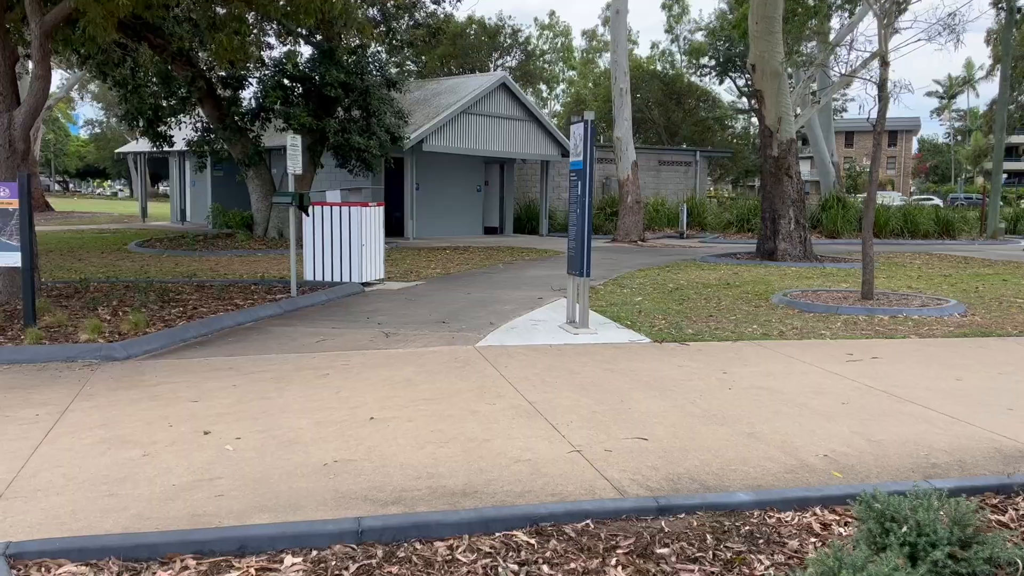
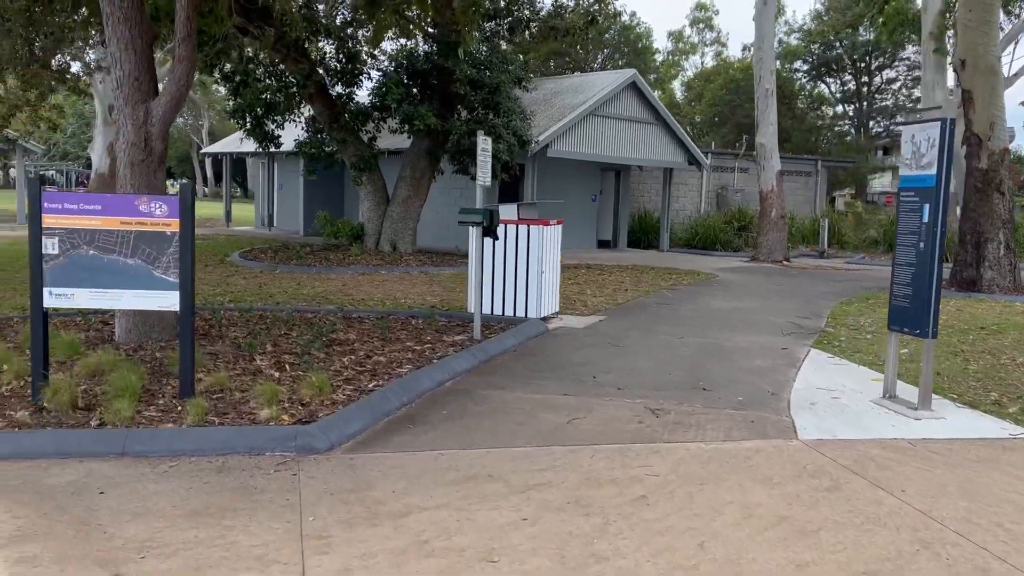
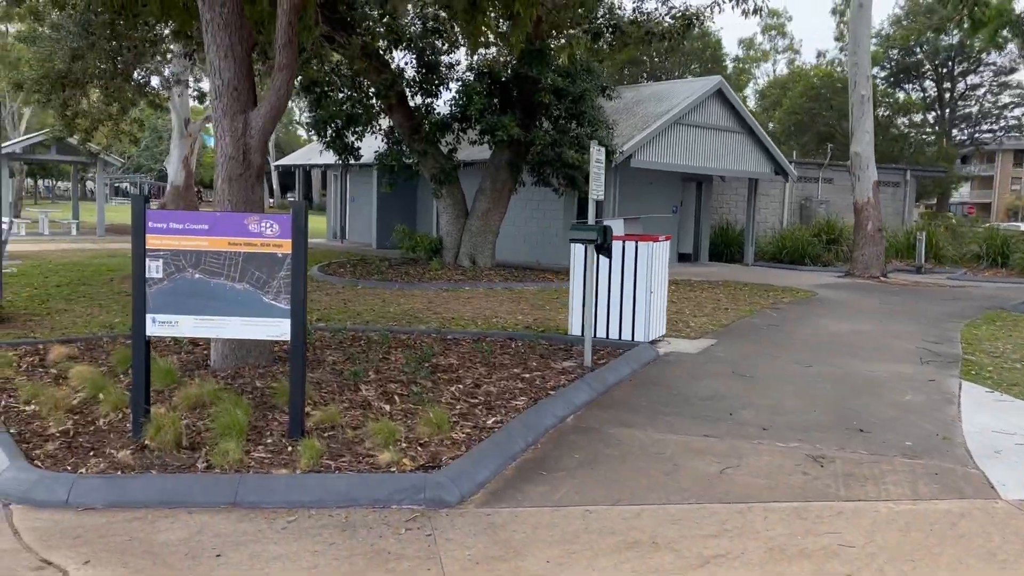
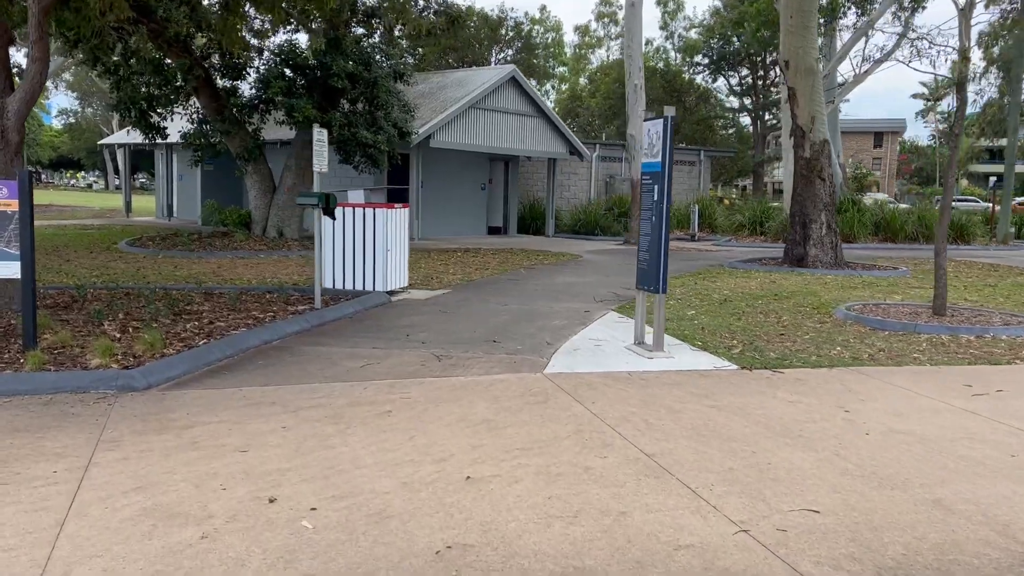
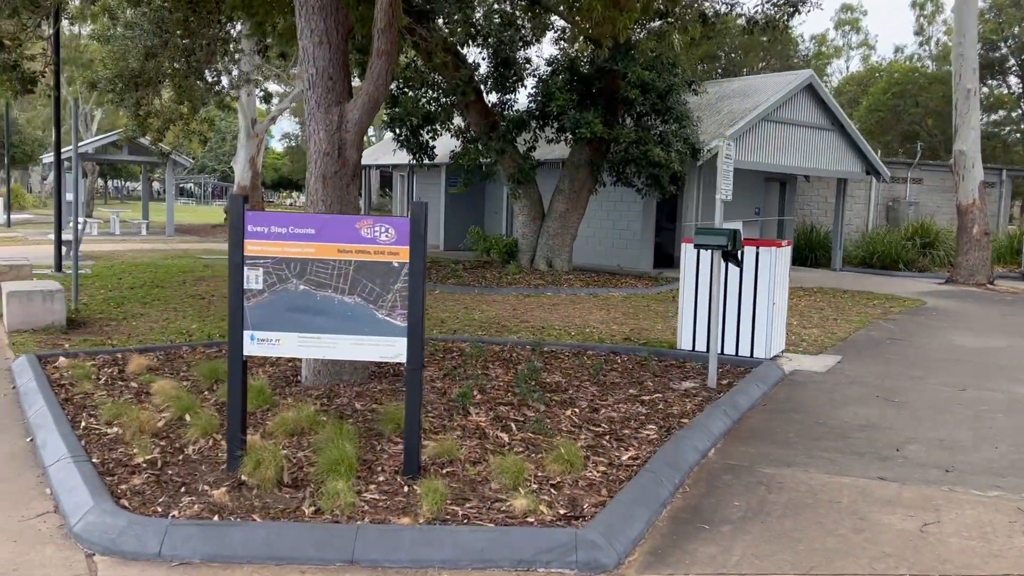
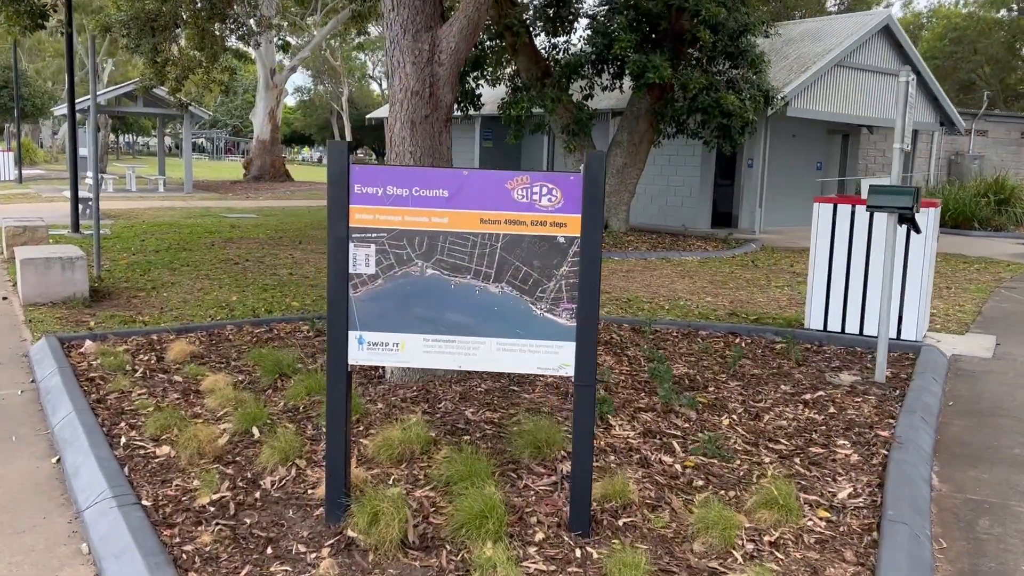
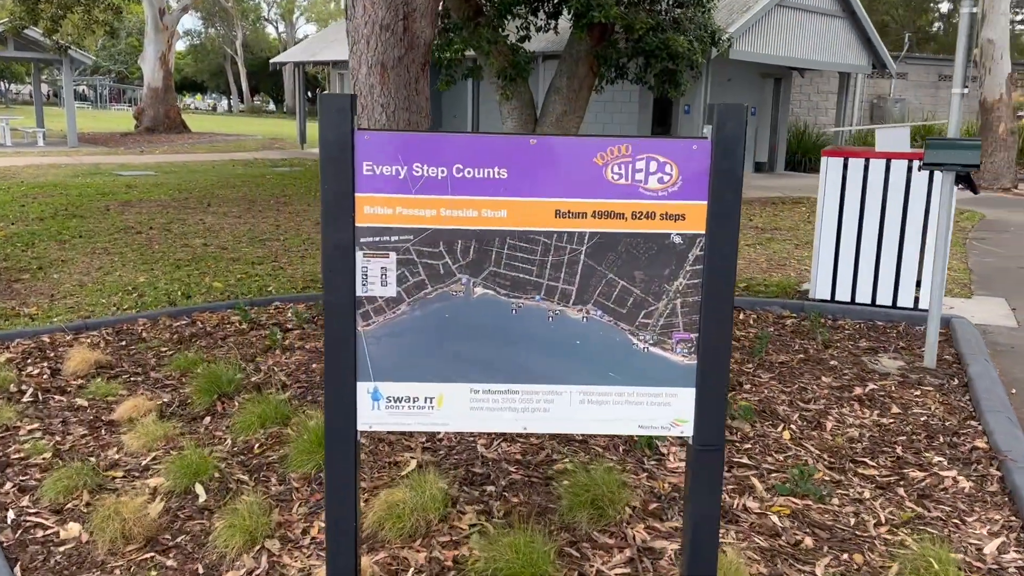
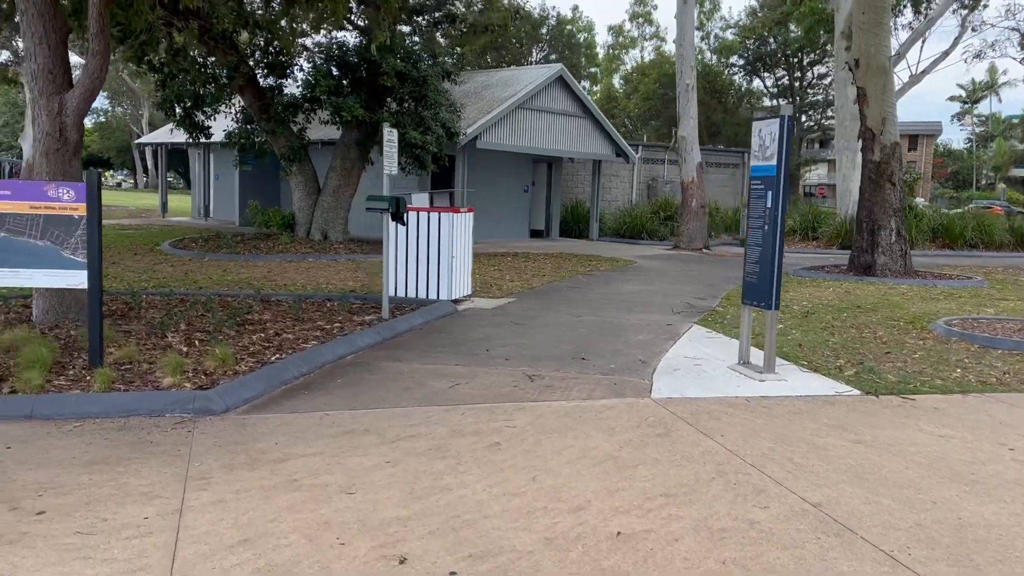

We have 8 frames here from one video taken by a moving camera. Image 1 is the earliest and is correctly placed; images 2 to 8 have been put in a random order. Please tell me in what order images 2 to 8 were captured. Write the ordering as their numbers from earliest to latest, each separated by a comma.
4, 8, 2, 3, 5, 6, 7
